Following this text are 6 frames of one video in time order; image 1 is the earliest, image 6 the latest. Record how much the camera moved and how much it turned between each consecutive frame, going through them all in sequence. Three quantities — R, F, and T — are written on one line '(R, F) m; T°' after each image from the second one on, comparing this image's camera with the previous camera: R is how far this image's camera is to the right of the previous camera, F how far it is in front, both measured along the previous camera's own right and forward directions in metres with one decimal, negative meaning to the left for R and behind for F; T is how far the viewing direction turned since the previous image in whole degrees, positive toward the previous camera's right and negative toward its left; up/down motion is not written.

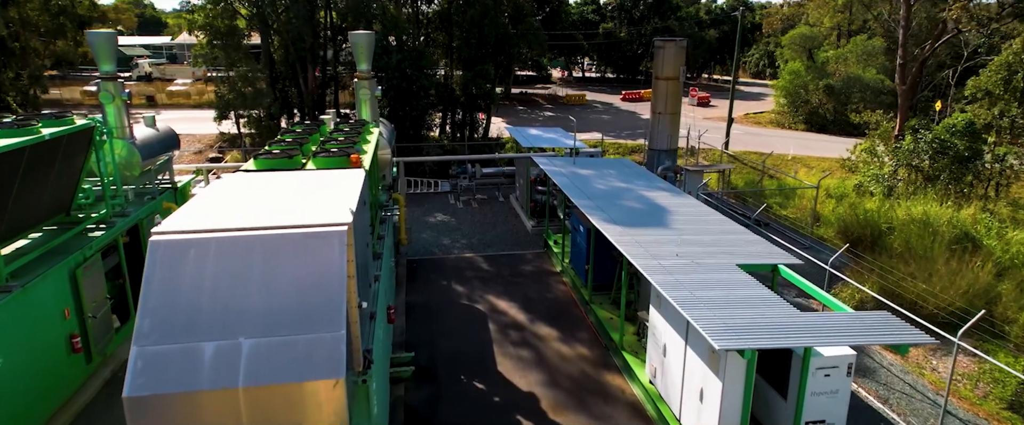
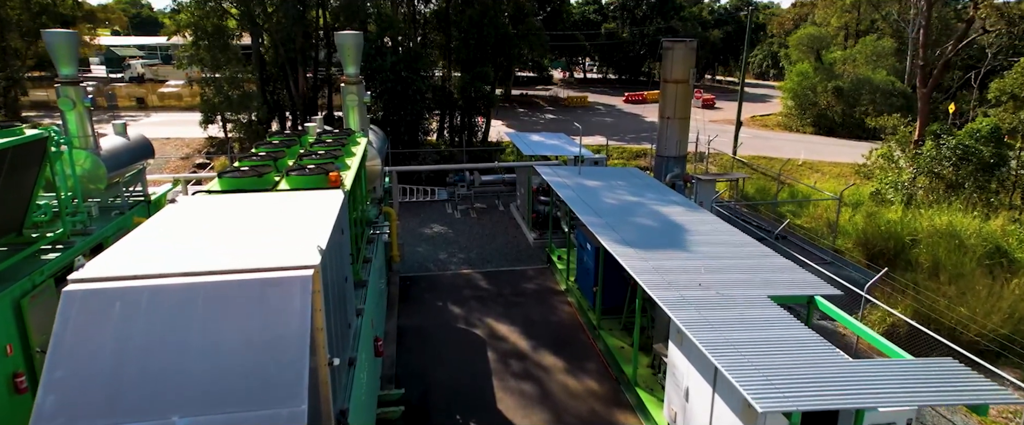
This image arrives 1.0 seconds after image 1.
(0.0, +1.0) m; 0°
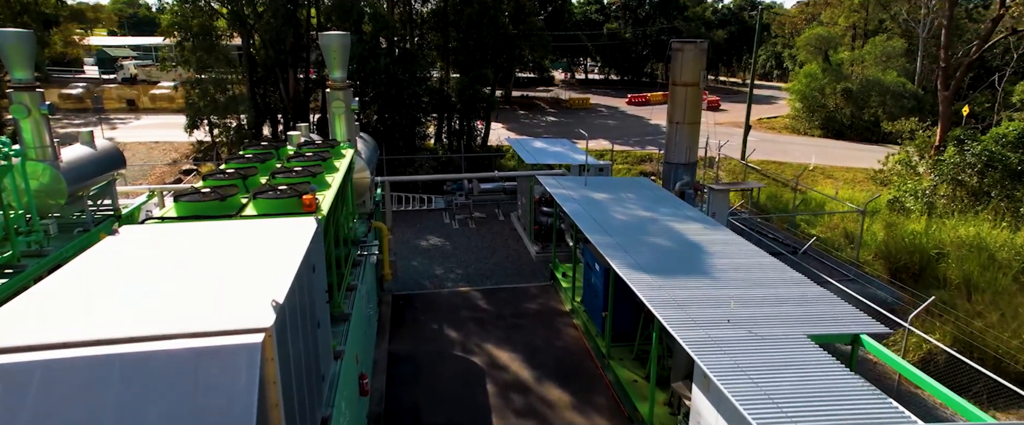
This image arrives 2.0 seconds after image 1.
(0.0, +0.9) m; 0°
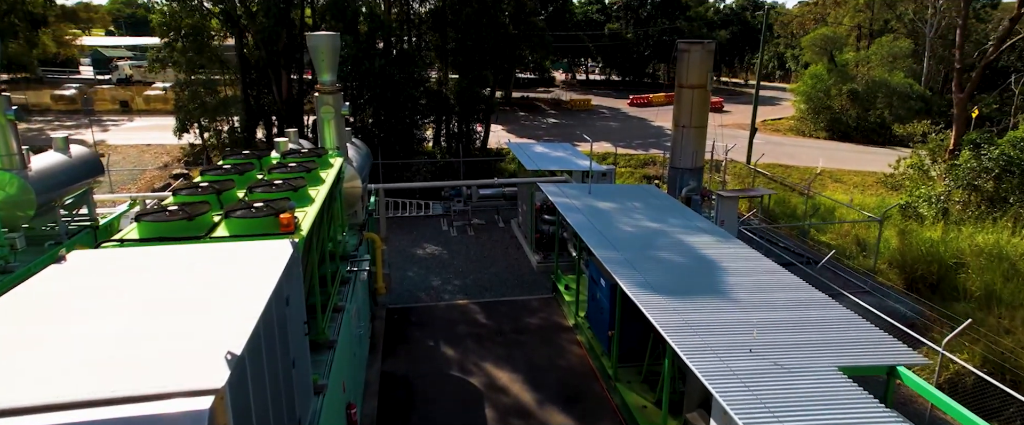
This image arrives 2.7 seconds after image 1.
(0.0, +0.6) m; 0°
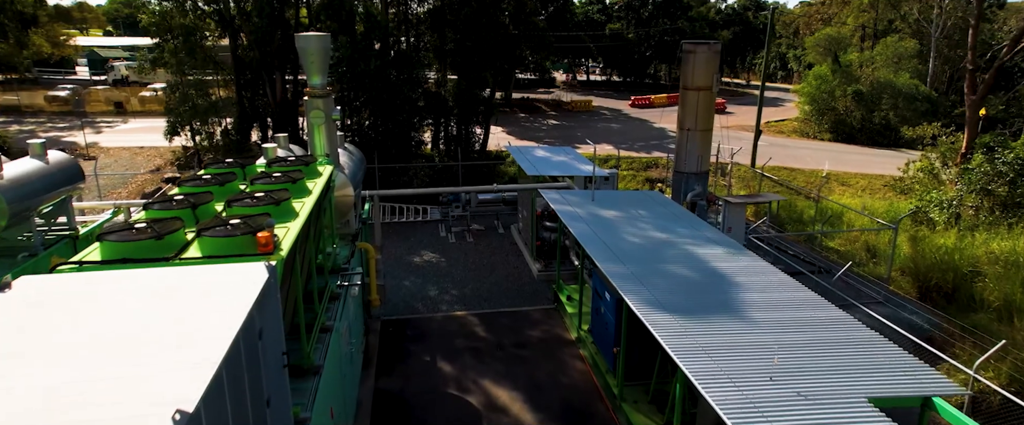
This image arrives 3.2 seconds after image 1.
(0.0, +0.5) m; 0°
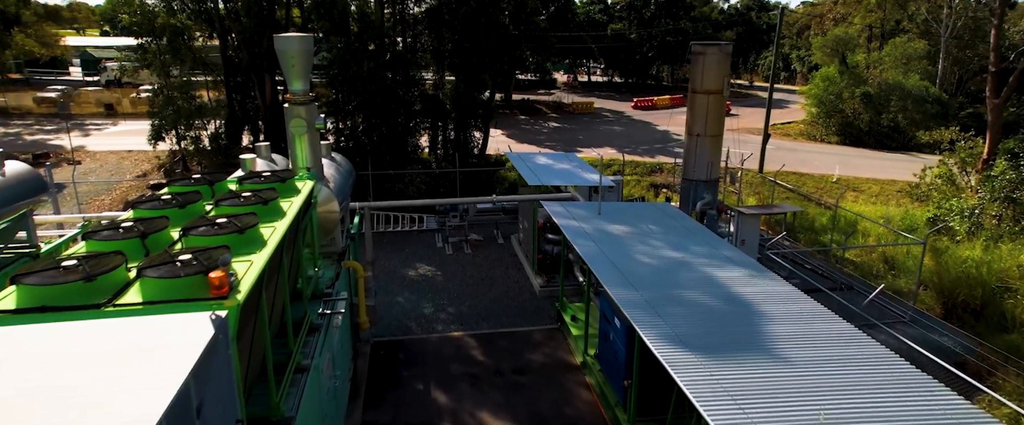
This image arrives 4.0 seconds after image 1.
(0.0, +0.8) m; 0°
